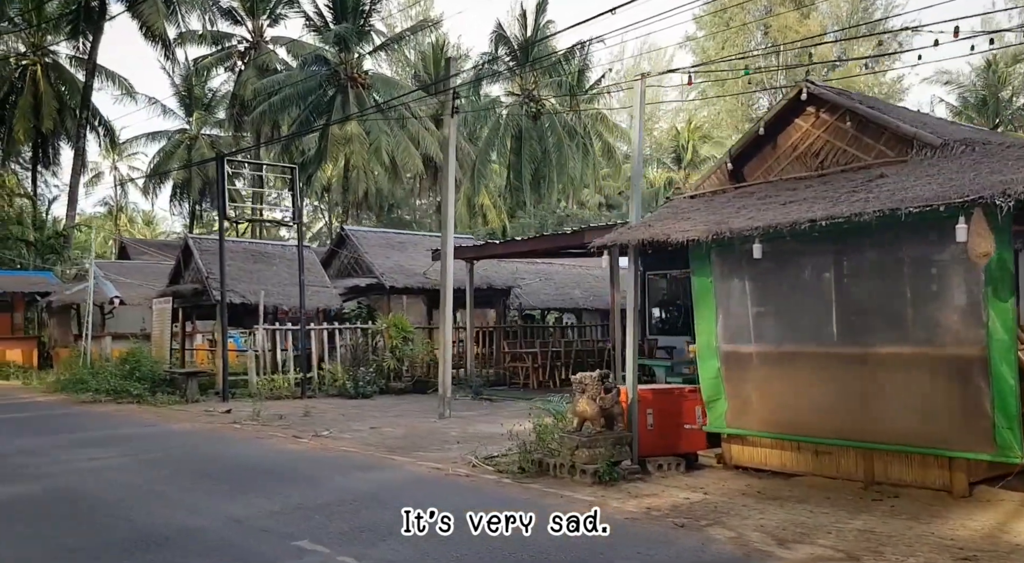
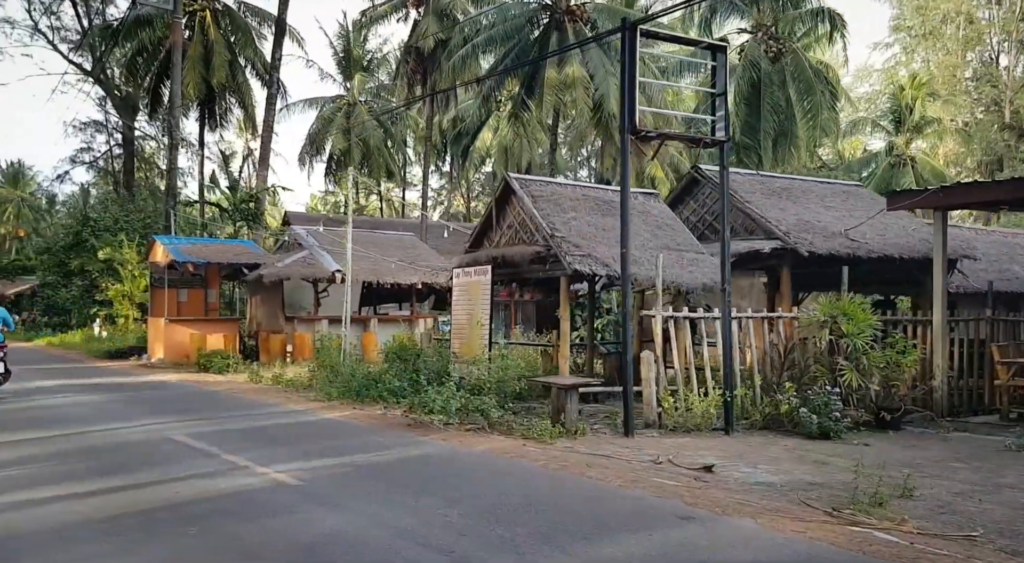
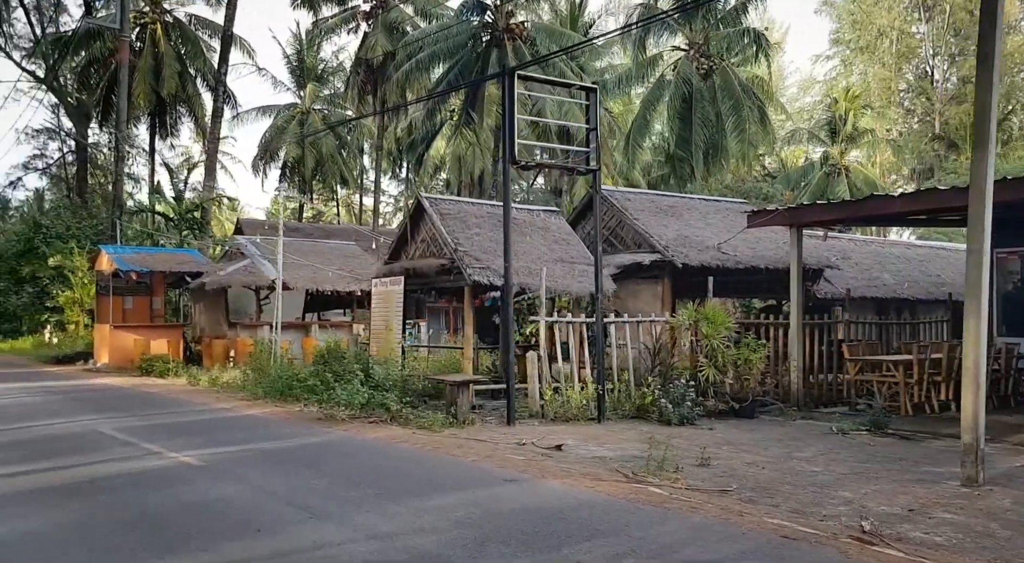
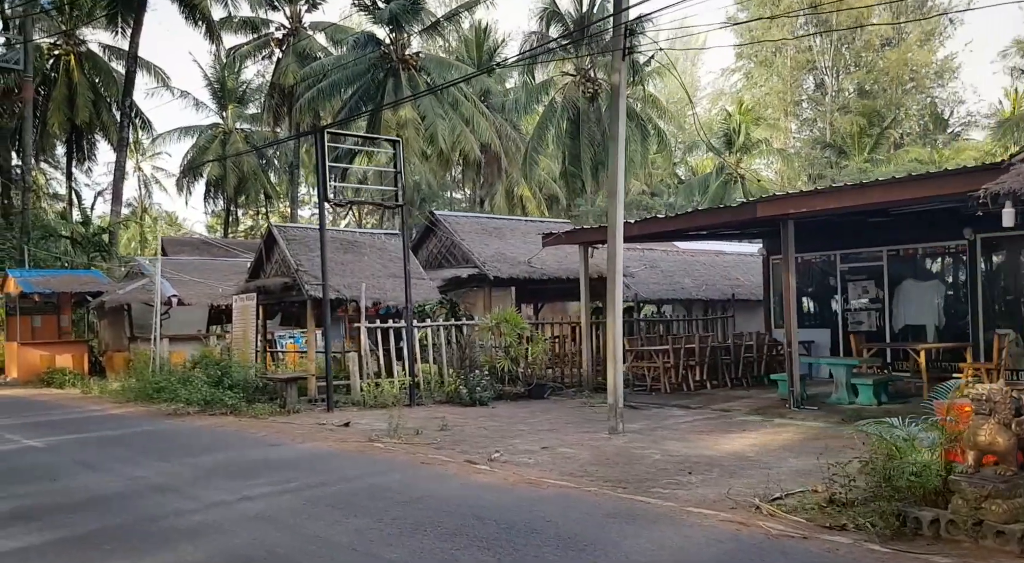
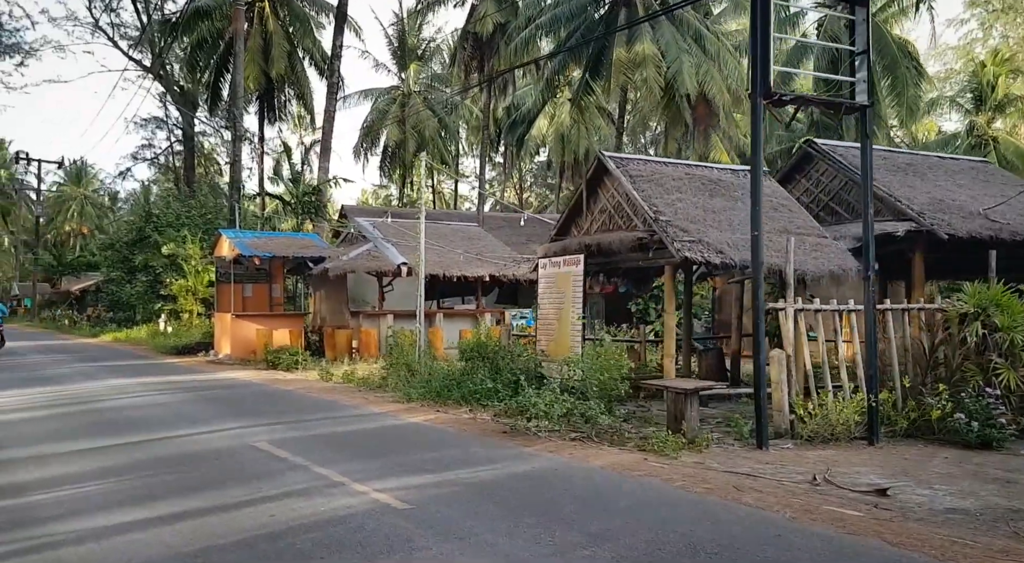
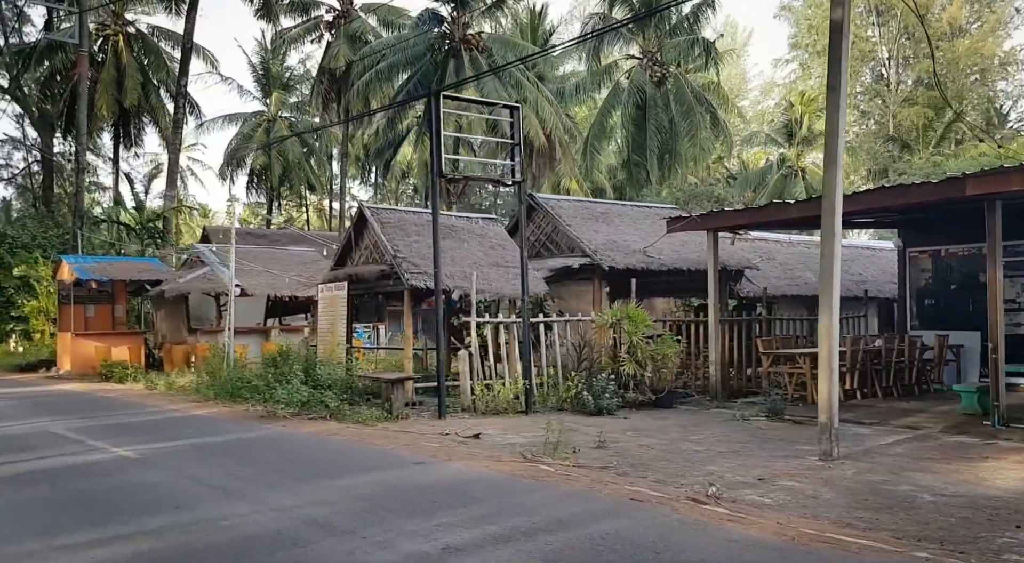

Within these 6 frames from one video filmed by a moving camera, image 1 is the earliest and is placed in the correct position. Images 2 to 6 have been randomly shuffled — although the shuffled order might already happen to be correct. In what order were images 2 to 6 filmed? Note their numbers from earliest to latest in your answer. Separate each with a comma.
4, 6, 3, 2, 5
